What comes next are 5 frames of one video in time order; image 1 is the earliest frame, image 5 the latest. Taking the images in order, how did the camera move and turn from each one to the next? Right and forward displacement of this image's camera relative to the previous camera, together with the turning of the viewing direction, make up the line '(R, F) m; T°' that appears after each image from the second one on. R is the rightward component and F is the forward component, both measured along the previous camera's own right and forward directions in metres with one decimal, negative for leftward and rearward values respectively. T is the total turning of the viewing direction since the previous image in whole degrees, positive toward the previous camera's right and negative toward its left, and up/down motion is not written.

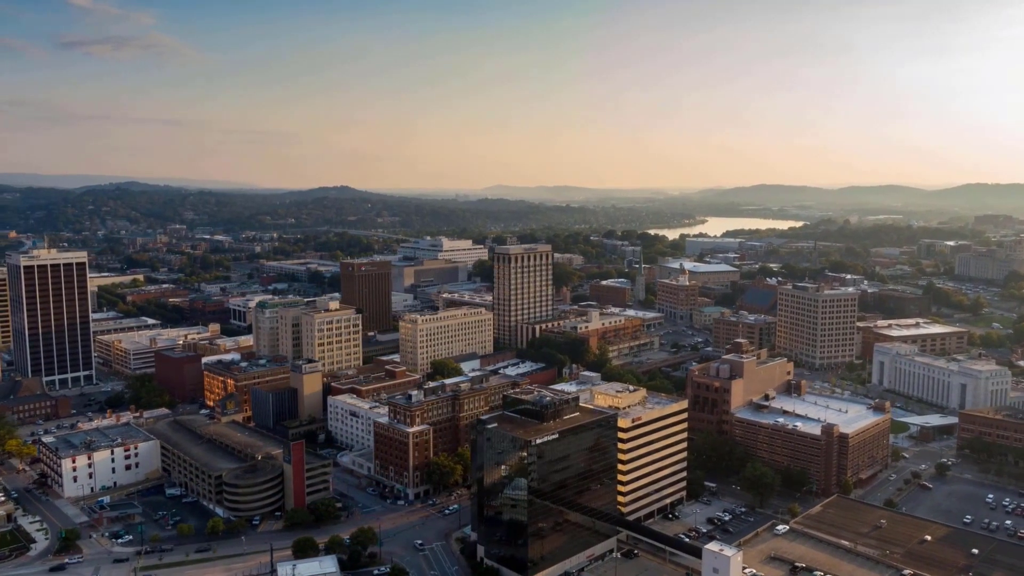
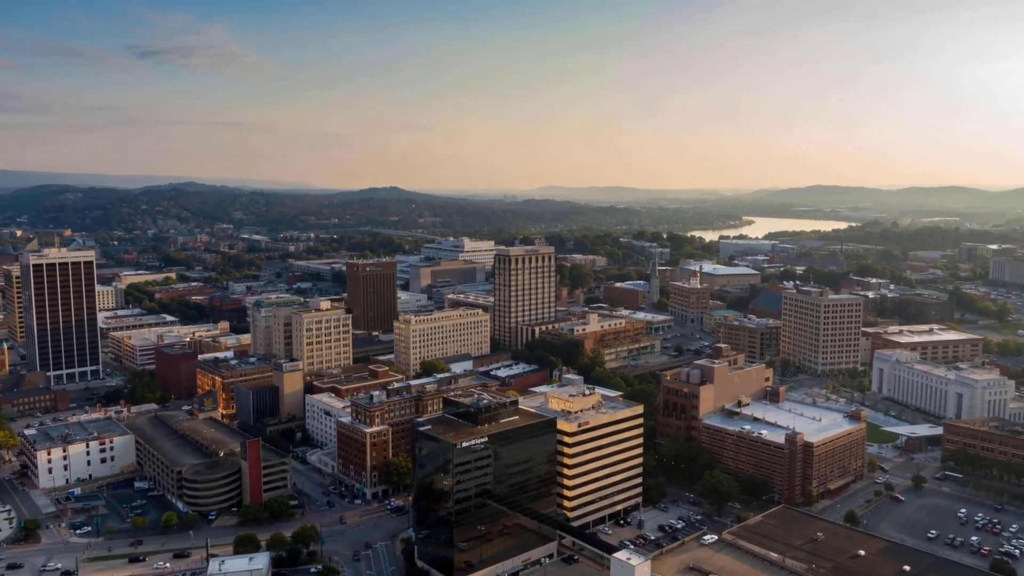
(+5.3, +0.3) m; -4°
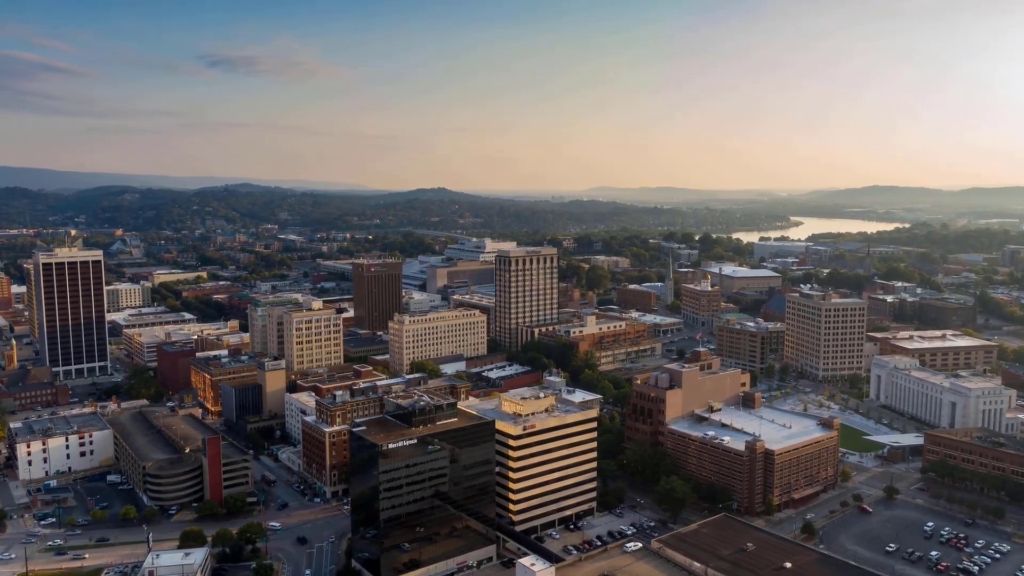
(+5.3, +0.3) m; -4°
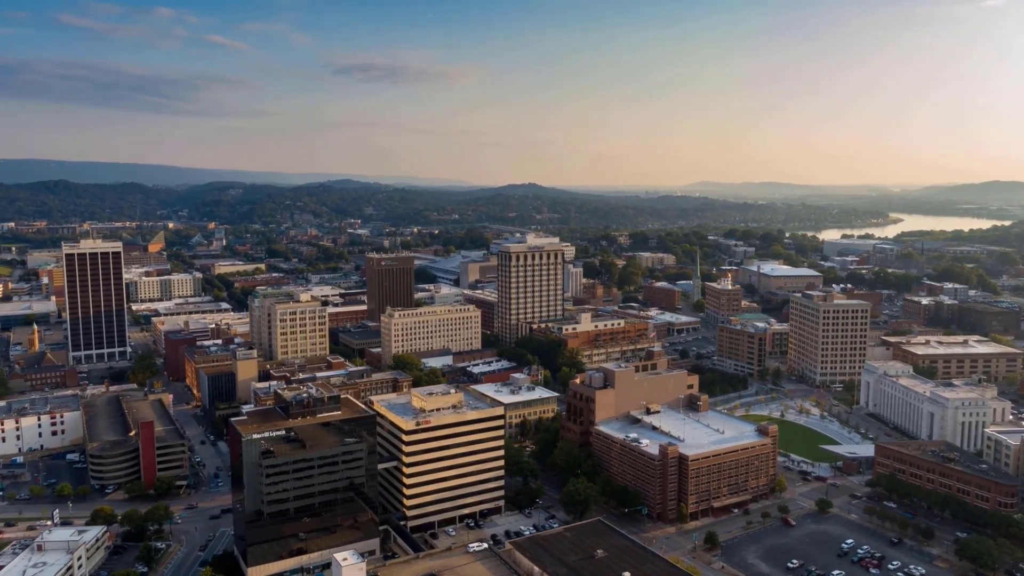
(+10.2, +0.9) m; -7°
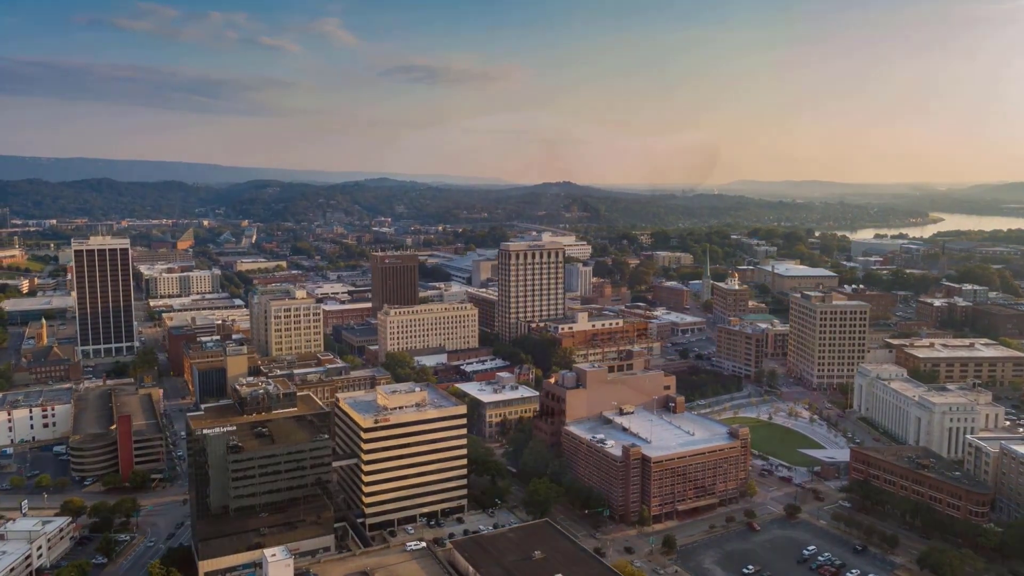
(+3.9, +0.2) m; -3°
